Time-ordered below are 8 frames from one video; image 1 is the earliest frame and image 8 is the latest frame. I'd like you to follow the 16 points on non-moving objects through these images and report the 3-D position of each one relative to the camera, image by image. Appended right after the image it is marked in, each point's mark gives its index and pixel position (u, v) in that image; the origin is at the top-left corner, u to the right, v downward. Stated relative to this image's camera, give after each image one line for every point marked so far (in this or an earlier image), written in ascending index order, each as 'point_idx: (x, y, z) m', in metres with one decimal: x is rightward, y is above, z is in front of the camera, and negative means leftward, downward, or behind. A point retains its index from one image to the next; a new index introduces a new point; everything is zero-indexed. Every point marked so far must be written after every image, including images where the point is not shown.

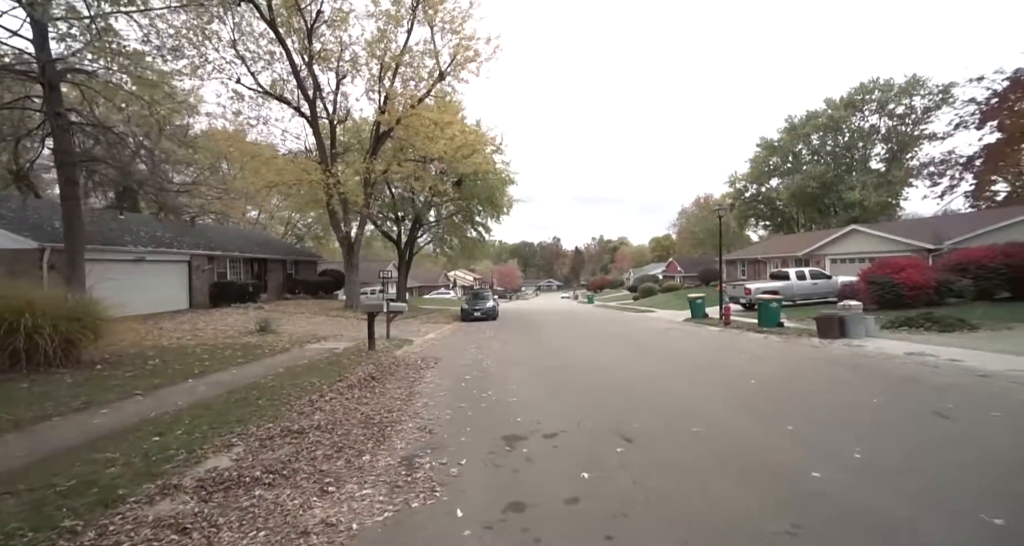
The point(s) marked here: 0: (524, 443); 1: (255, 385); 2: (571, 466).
0: (+0.1, -1.5, +3.8) m
1: (-3.6, -1.5, +5.7) m
2: (+0.4, -1.5, +3.2) m
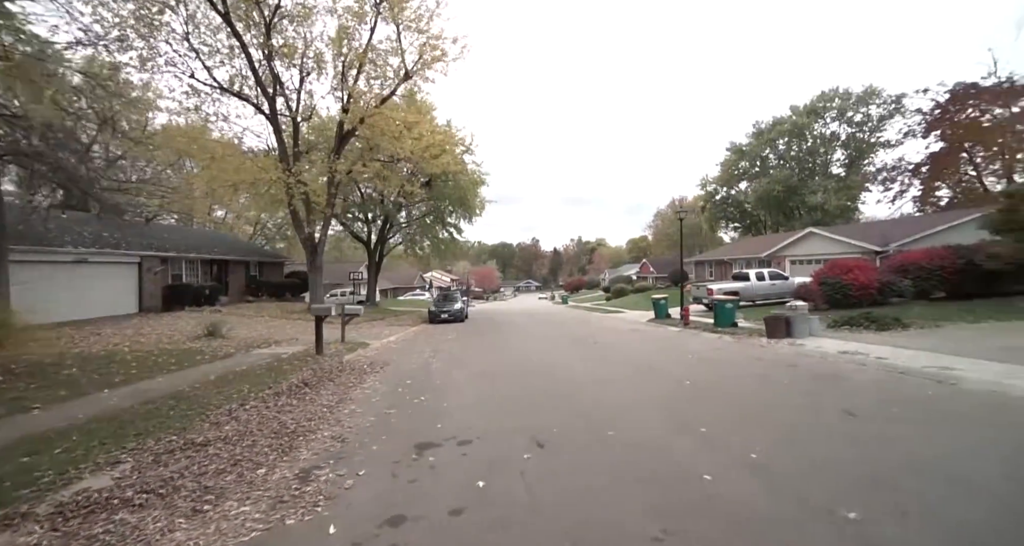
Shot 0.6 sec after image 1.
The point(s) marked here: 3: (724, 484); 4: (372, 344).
0: (-0.7, -1.6, +3.7) m
1: (-4.4, -1.6, +5.5) m
2: (-0.3, -1.5, +3.2) m
3: (+1.5, -1.5, +3.0) m
4: (-4.5, -2.3, +13.3) m
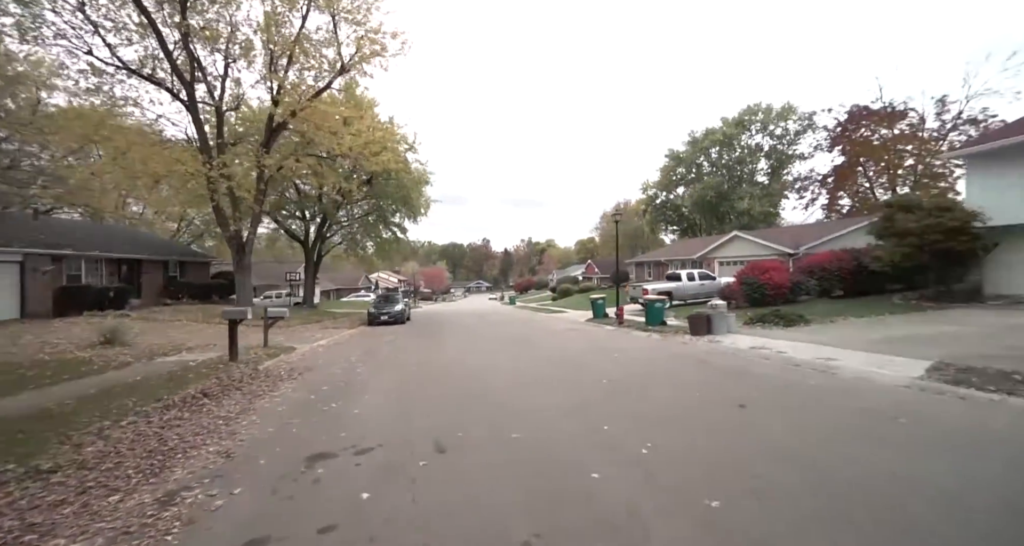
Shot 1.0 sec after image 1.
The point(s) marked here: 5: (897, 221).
0: (-1.6, -1.6, +3.5) m
1: (-5.5, -1.6, +4.8) m
2: (-1.1, -1.6, +3.1) m
3: (+0.7, -1.6, +3.1) m
4: (-6.5, -2.3, +12.6) m
5: (+16.7, +2.3, +18.2) m
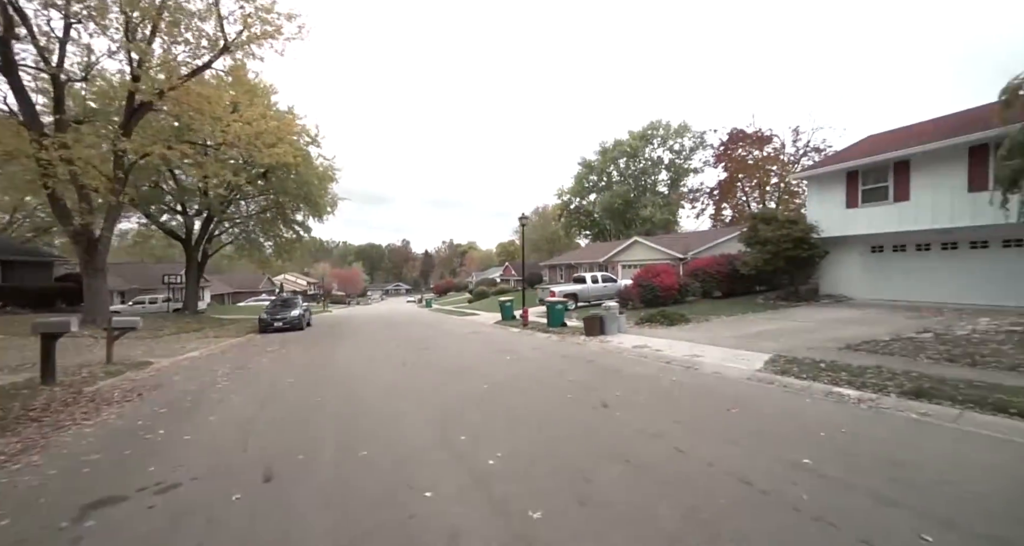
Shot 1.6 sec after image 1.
0: (-2.8, -1.7, +2.9) m
1: (-7.0, -1.7, +3.5) m
2: (-2.3, -1.6, +2.6) m
3: (-0.5, -1.6, +3.0) m
4: (-9.4, -2.4, +11.0) m
5: (+12.3, +2.1, +20.8) m
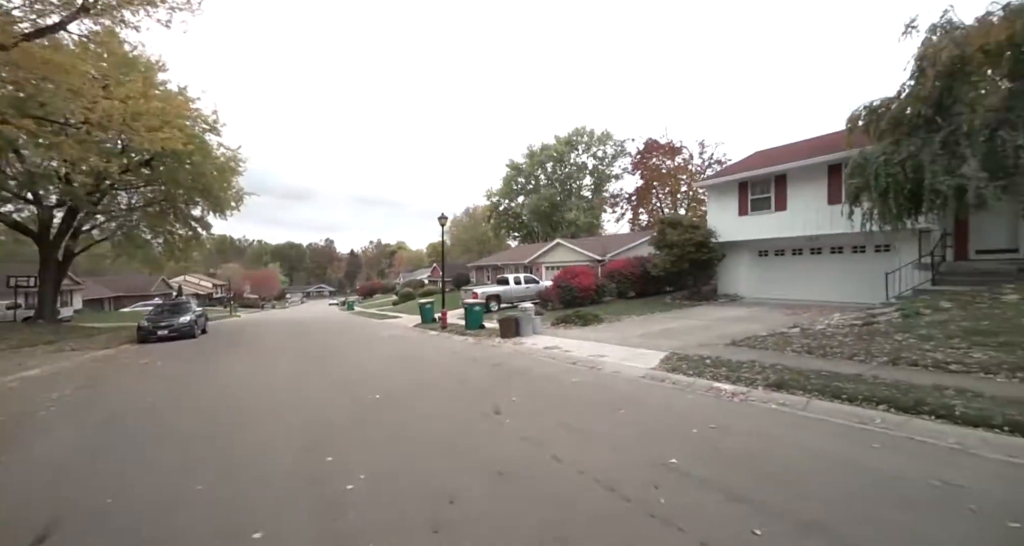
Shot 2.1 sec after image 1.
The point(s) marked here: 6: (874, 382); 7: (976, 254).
0: (-3.8, -1.7, +2.1) m
1: (-7.9, -1.7, +2.0) m
2: (-3.2, -1.7, +1.9) m
3: (-1.5, -1.7, +2.6) m
4: (-11.6, -2.4, +9.0) m
5: (+8.2, +2.0, +22.2) m
6: (+5.2, -1.6, +6.0) m
7: (+15.9, +0.7, +14.4) m
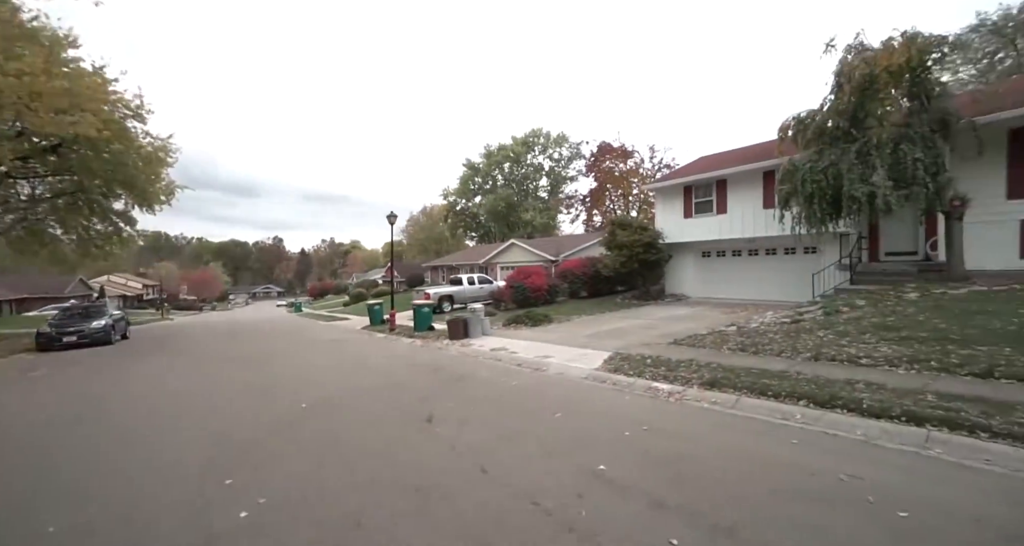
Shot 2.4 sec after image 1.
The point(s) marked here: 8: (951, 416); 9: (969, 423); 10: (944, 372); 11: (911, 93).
0: (-4.3, -1.7, +1.5) m
1: (-8.4, -1.7, +1.0) m
2: (-3.7, -1.7, +1.3) m
3: (-2.0, -1.7, +2.2) m
4: (-12.7, -2.4, +7.6) m
5: (+5.7, +2.0, +22.7) m
6: (+4.3, -1.6, +6.3) m
7: (+14.1, +0.7, +15.8) m
8: (+4.7, -1.5, +4.5) m
9: (+4.7, -1.5, +4.3) m
10: (+6.6, -1.5, +6.4) m
11: (+11.7, +5.3, +12.3) m
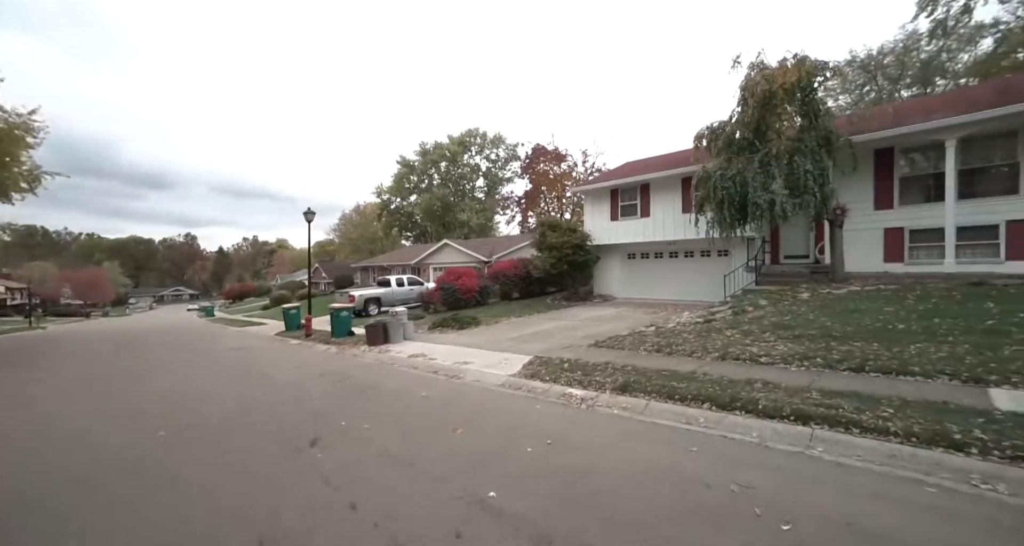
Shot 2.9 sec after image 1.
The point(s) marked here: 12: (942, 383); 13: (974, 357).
0: (-4.9, -1.7, +0.5) m
1: (-8.8, -1.7, -0.7) m
2: (-4.2, -1.7, +0.3) m
3: (-2.7, -1.7, +1.4) m
4: (-14.1, -2.5, +5.2) m
5: (+1.9, +2.0, +22.9) m
6: (+2.9, -1.6, +6.4) m
7: (+11.3, +0.6, +17.2) m
8: (+3.6, -1.6, +4.7) m
9: (+3.6, -1.6, +4.5) m
10: (+5.2, -1.6, +6.9) m
11: (+9.3, +5.2, +13.4) m
12: (+6.0, -1.5, +5.9) m
13: (+7.2, -1.3, +6.6) m
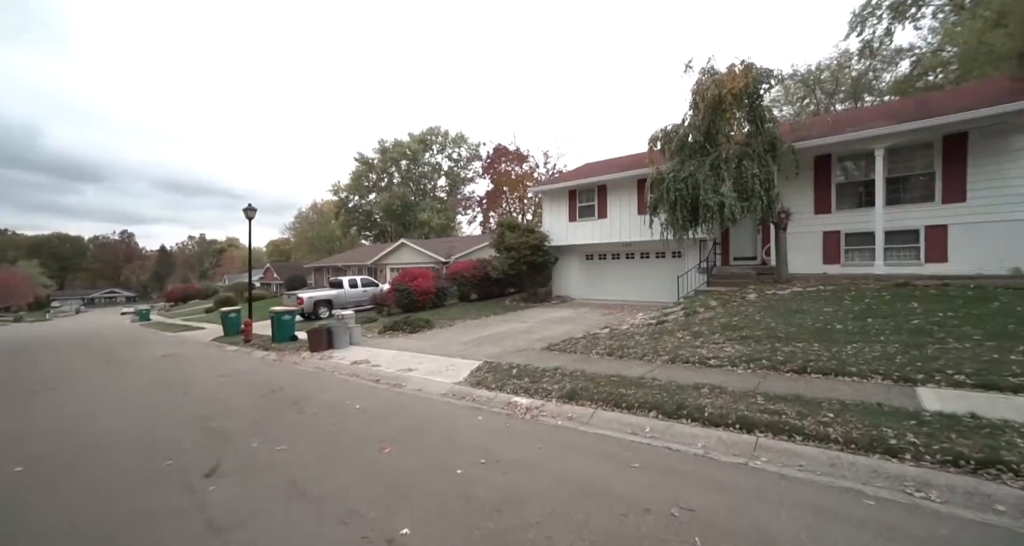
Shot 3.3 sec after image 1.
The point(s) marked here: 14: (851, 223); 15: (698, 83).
0: (-5.2, -1.8, -0.4) m
1: (-9.0, -1.8, -1.9) m
2: (-4.5, -1.7, -0.5) m
3: (-3.1, -1.7, +0.8) m
4: (-14.7, -2.5, +3.5) m
5: (-0.4, +1.9, +22.6) m
6: (+2.1, -1.7, +6.2) m
7: (+9.4, +0.5, +17.7) m
8: (+2.9, -1.6, +4.6) m
9: (+2.9, -1.6, +4.4) m
10: (+4.3, -1.6, +6.9) m
11: (+7.9, +5.2, +13.8) m
12: (+5.2, -1.6, +6.0) m
13: (+6.4, -1.3, +6.8) m
14: (+12.2, +1.8, +15.0) m
15: (+6.3, +6.4, +14.0) m
